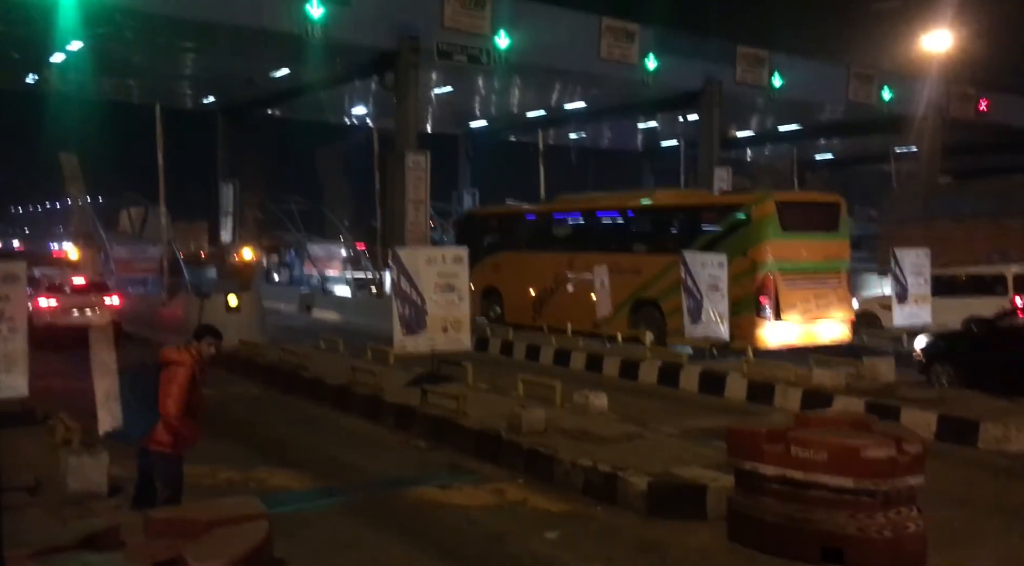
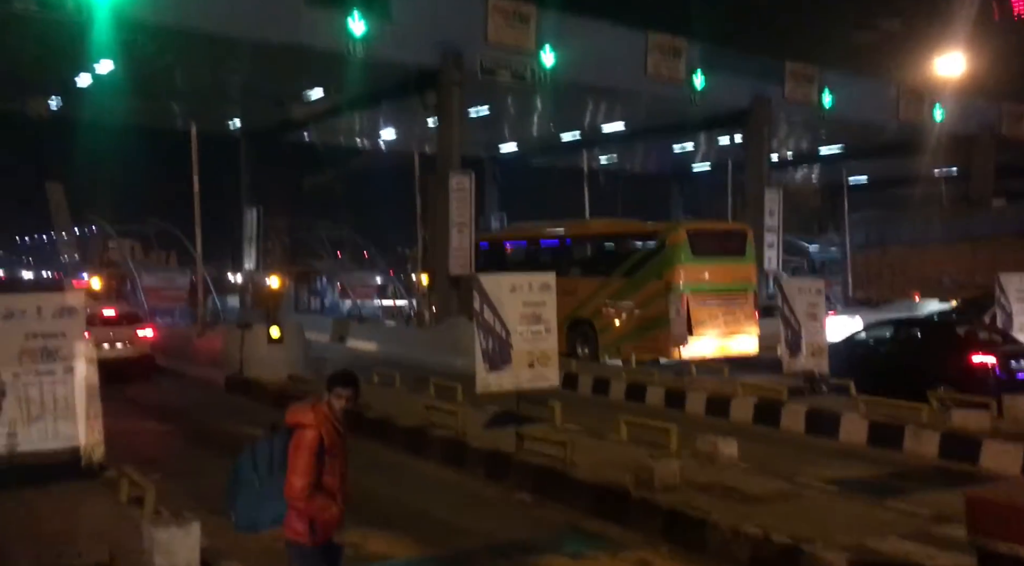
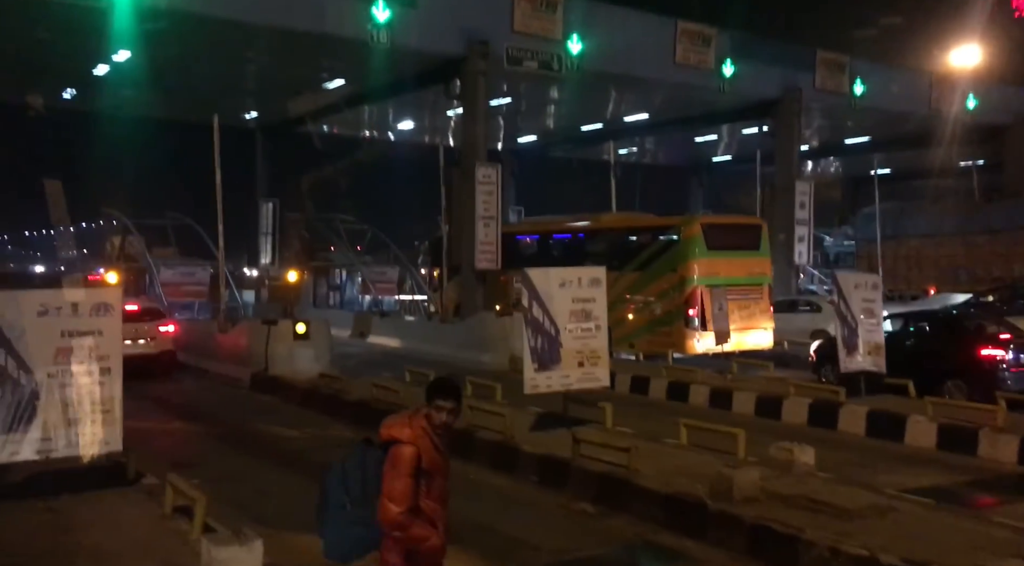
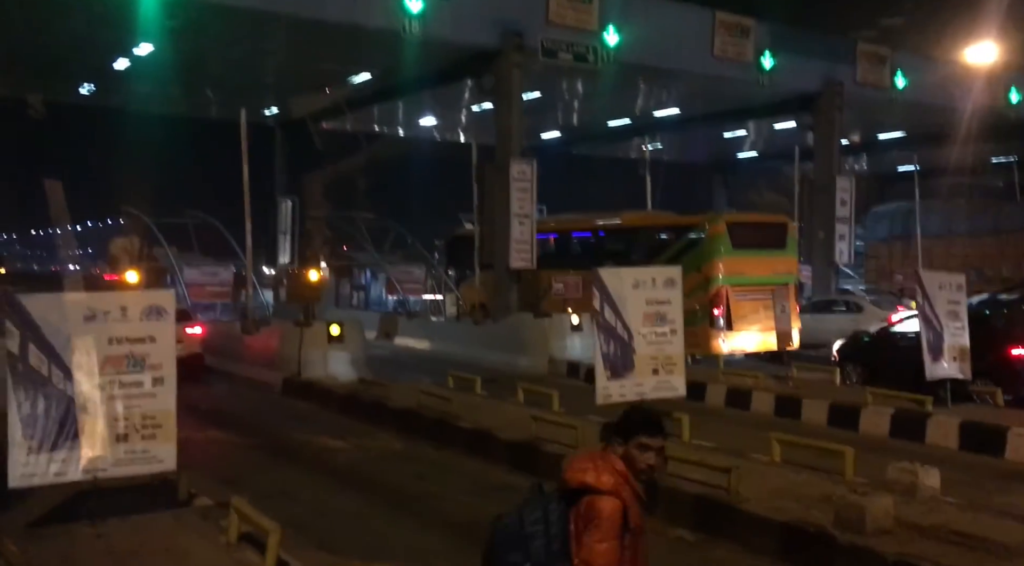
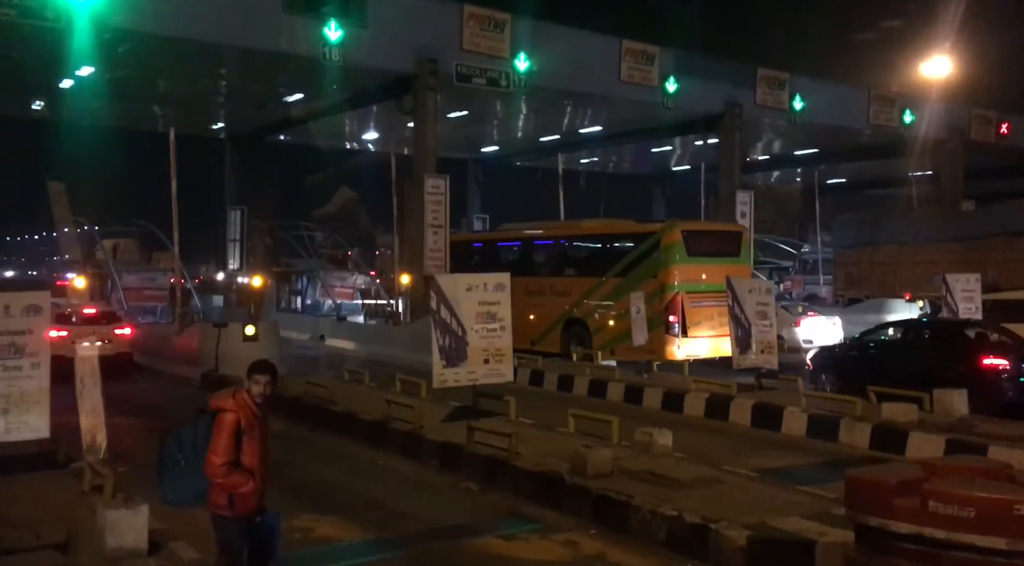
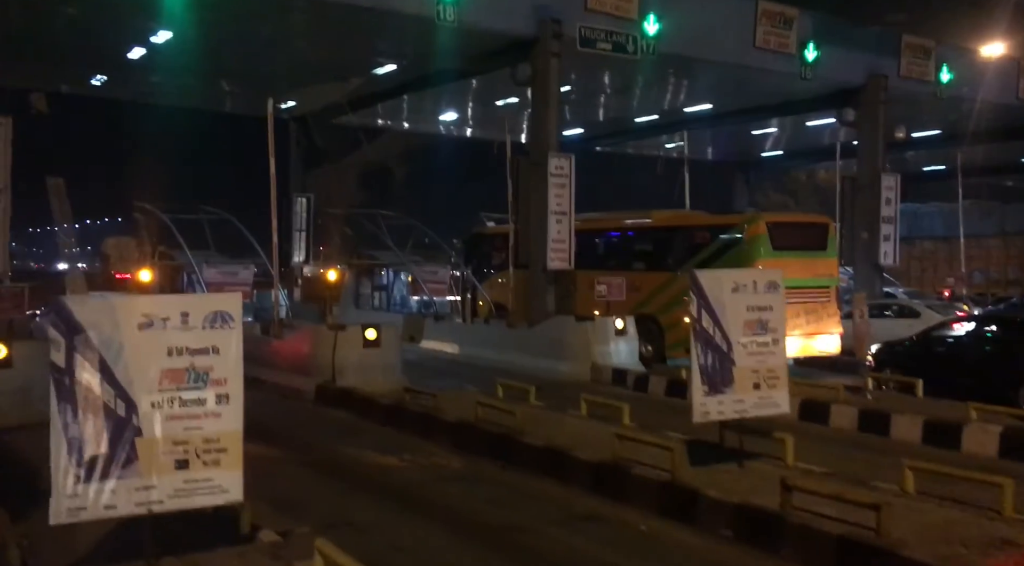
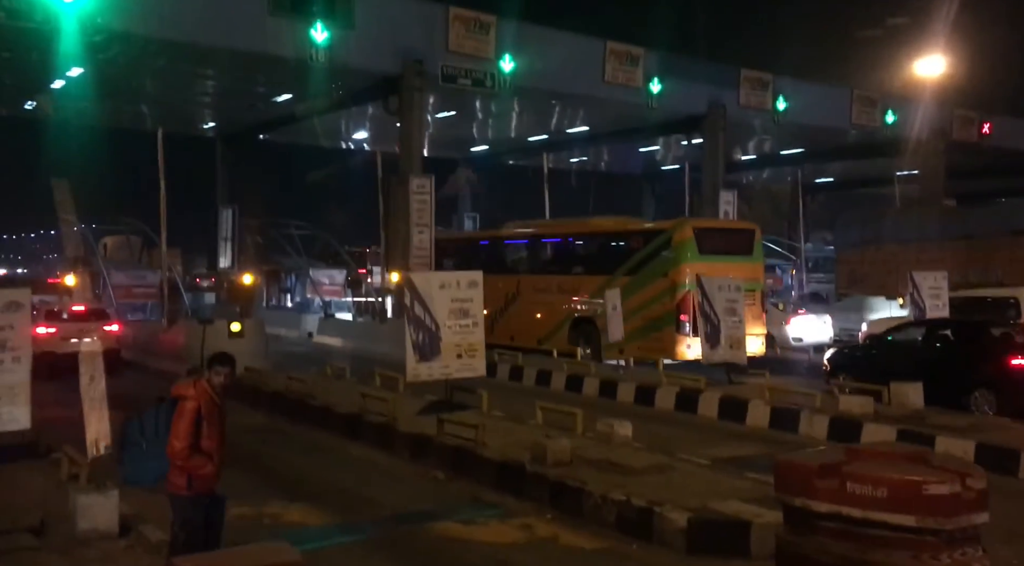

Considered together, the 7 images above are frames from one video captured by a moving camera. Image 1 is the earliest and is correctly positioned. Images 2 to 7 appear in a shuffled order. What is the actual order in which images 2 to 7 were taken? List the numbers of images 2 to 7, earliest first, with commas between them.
7, 5, 2, 3, 4, 6
